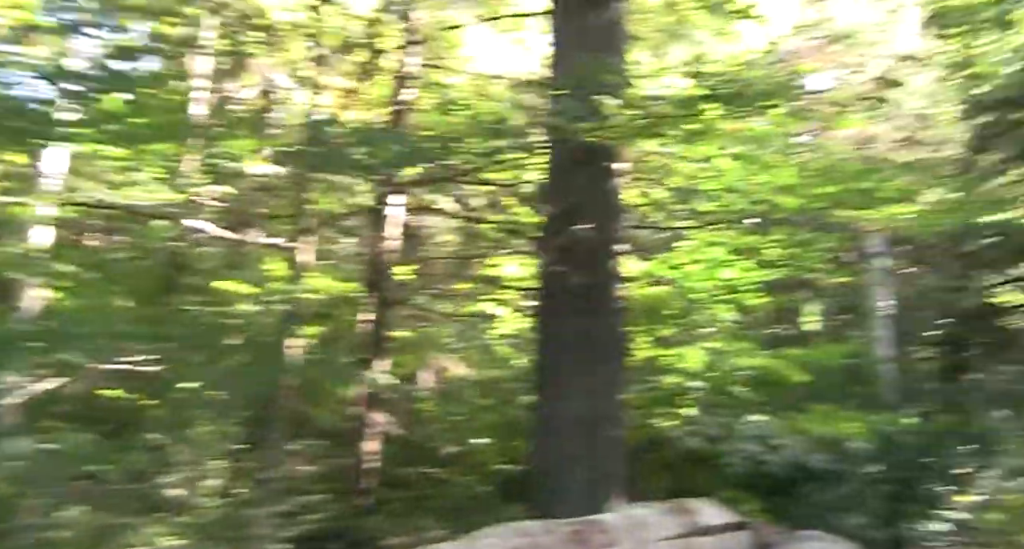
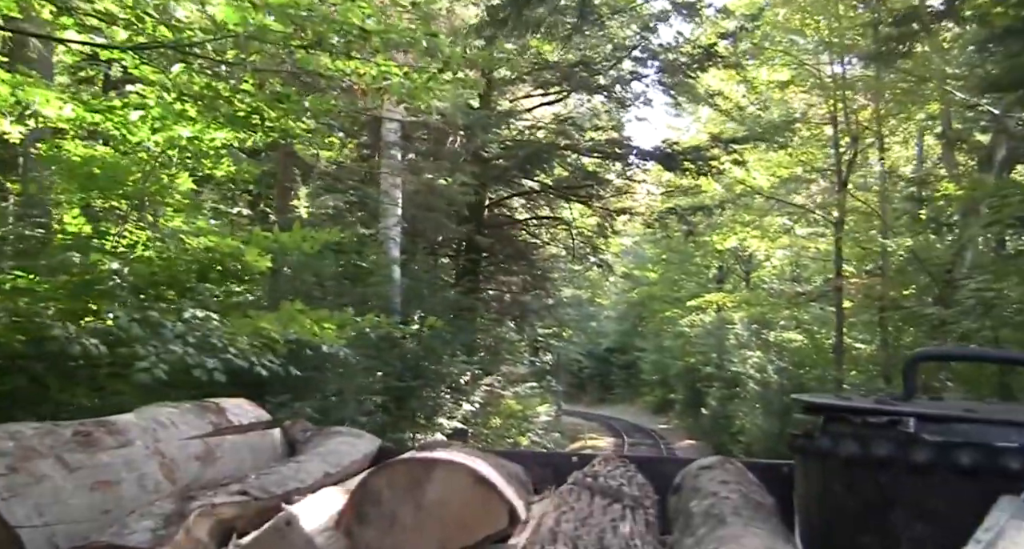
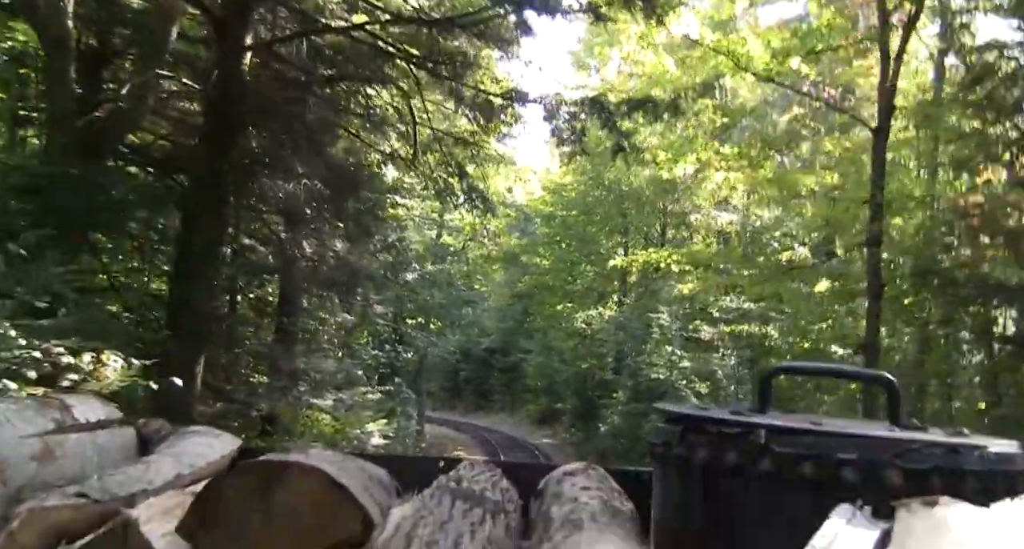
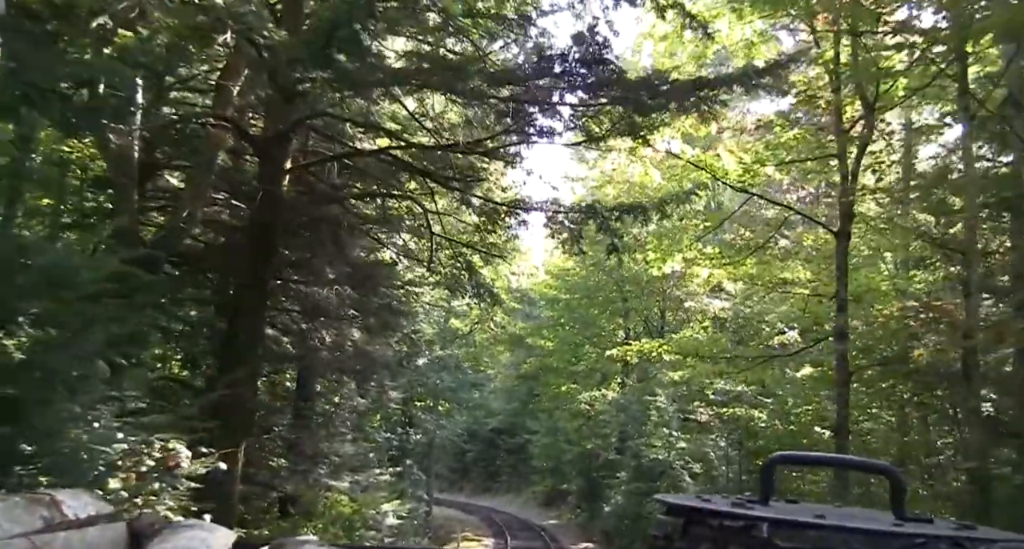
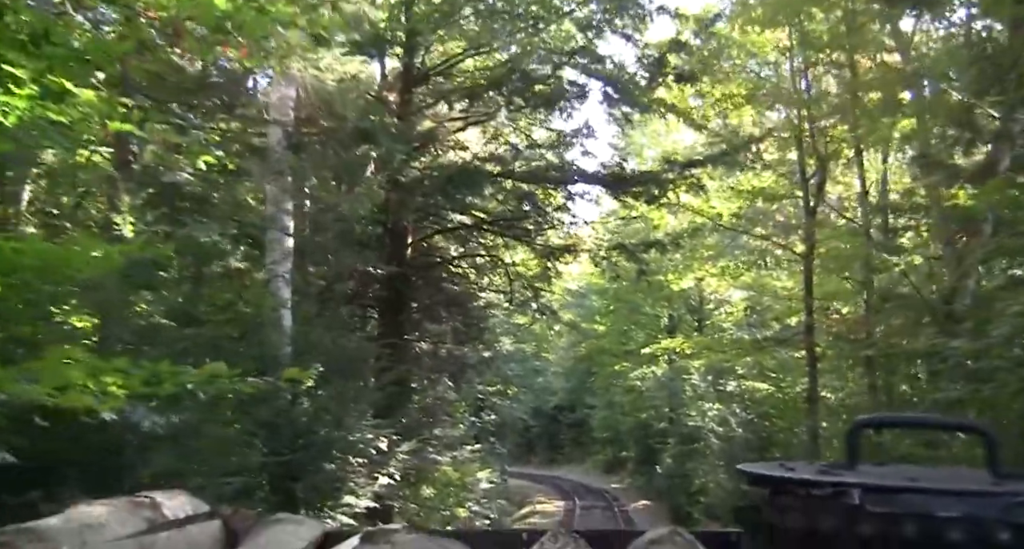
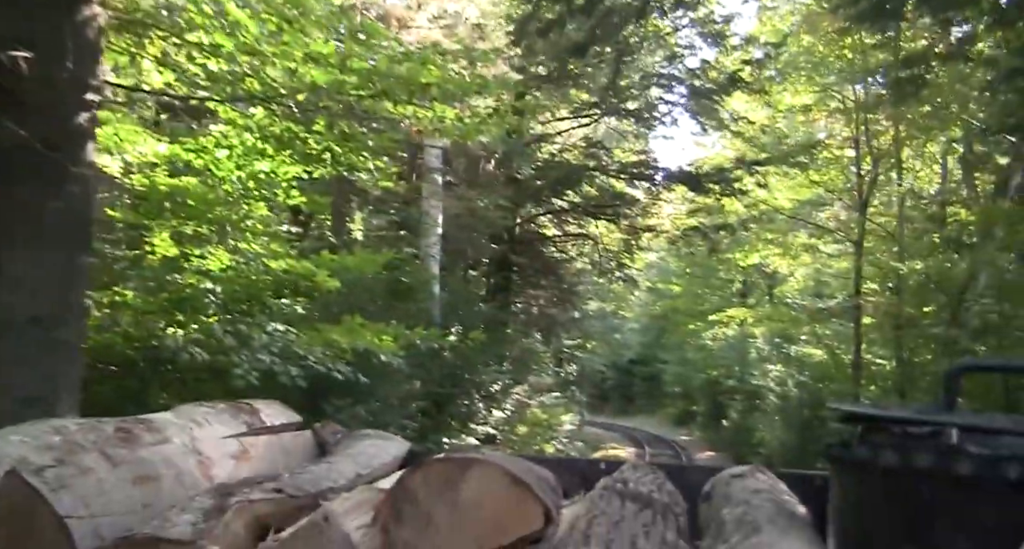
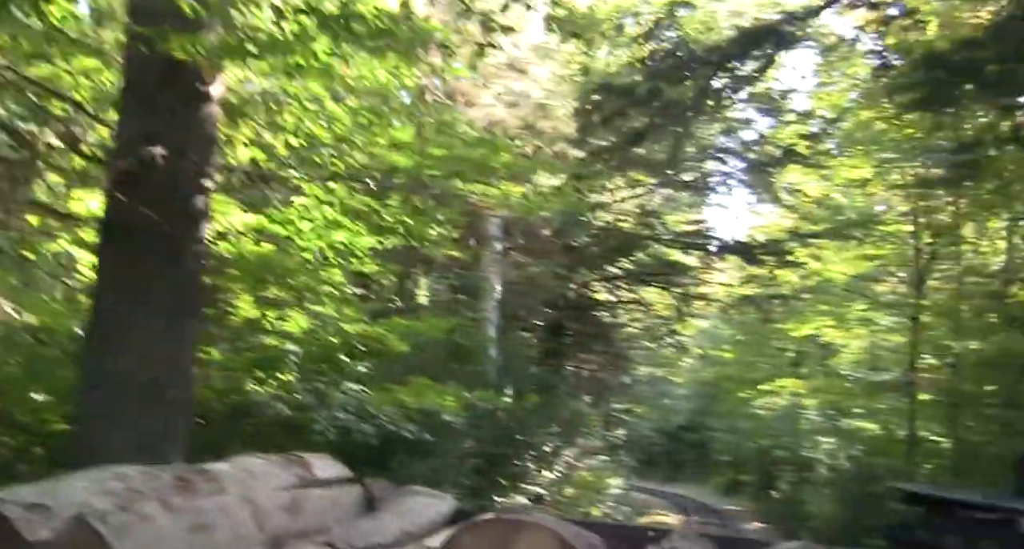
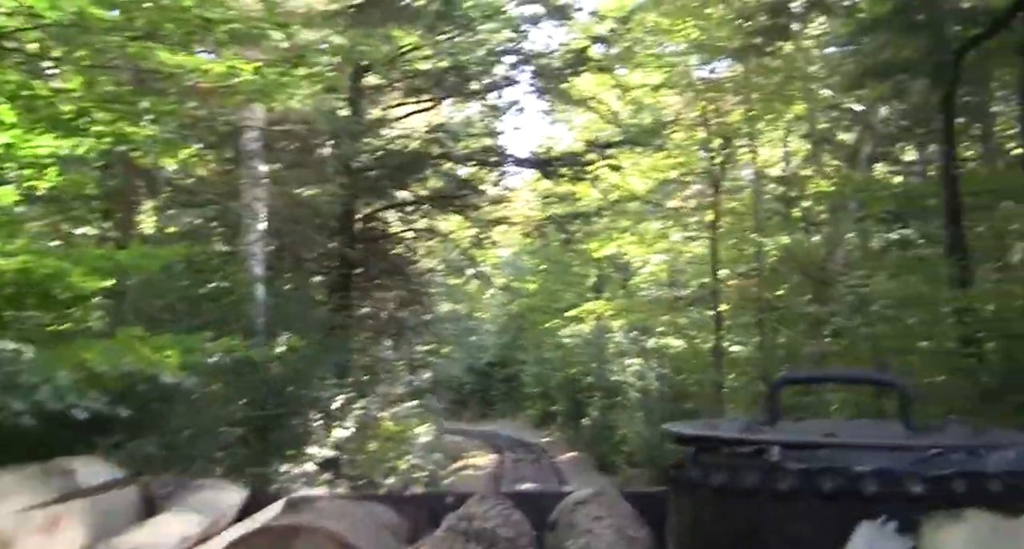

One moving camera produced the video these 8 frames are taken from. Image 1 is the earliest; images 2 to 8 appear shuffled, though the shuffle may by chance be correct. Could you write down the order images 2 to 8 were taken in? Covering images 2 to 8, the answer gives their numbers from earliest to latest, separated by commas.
7, 6, 2, 8, 5, 4, 3
